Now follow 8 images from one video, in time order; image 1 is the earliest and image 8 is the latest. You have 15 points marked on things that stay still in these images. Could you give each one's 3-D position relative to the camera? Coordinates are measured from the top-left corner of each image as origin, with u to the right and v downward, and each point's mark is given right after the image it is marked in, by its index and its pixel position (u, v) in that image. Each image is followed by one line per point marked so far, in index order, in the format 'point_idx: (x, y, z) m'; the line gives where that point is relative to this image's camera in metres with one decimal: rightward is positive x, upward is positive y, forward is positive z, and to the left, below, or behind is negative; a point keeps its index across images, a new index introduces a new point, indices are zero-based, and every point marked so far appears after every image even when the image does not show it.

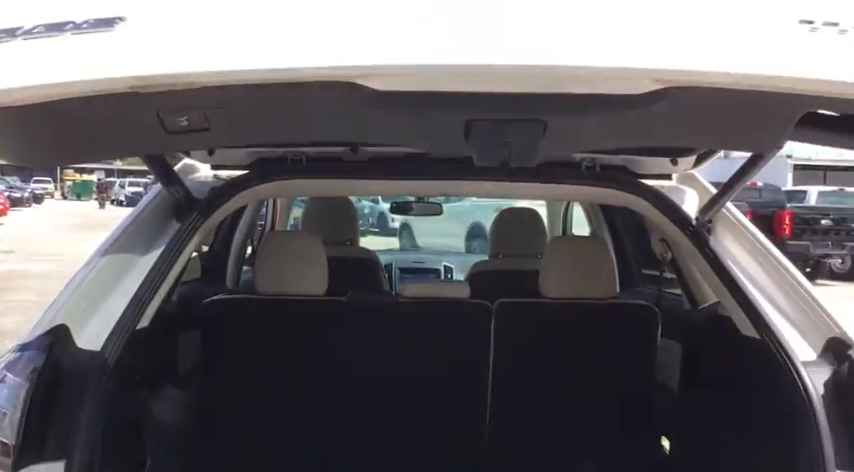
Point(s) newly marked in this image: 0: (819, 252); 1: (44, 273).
0: (+6.3, -0.2, +10.3) m
1: (-8.2, -0.8, +13.6) m
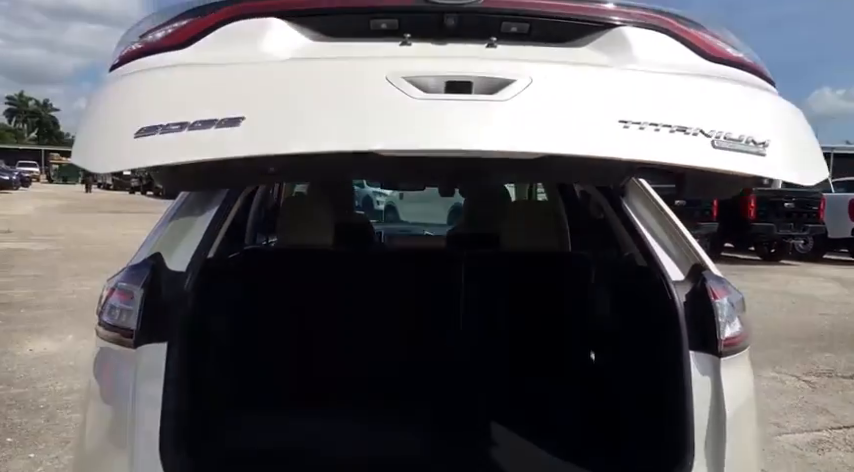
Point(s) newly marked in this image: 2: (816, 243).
0: (+6.1, 0.0, +10.9) m
1: (-8.5, -0.3, +13.9) m
2: (+7.3, -0.1, +11.9) m
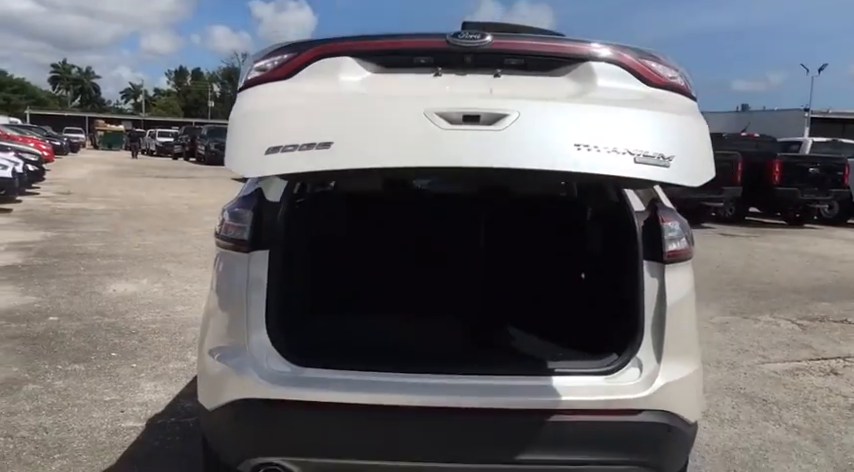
0: (+6.7, +0.7, +11.1) m
1: (-7.6, +0.6, +15.0) m
2: (+8.0, +0.5, +12.0) m
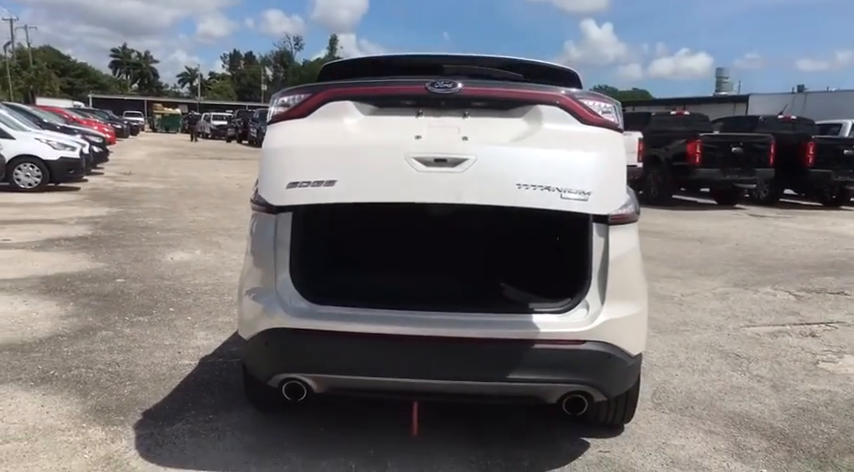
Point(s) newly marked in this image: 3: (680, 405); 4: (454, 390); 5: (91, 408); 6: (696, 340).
0: (+7.3, +1.0, +11.0) m
1: (-6.7, +1.2, +16.0) m
2: (+8.7, +0.9, +11.9) m
3: (+1.2, -0.8, +3.1) m
4: (+0.1, -0.6, +2.5) m
5: (-1.7, -0.9, +3.2) m
6: (+1.7, -0.7, +4.0) m
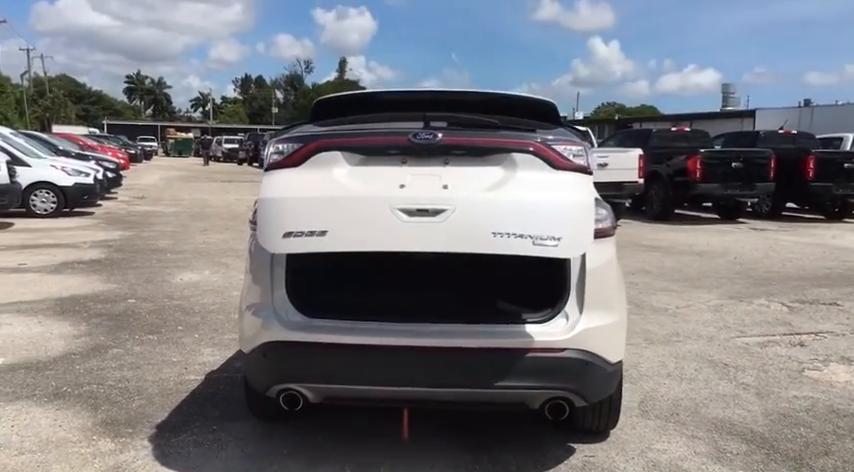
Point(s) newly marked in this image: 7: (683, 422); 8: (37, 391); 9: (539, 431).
0: (+7.4, +0.8, +11.1) m
1: (-6.5, +0.6, +16.3) m
2: (+8.8, +0.6, +11.9) m
3: (+1.2, -0.9, +3.2) m
4: (+0.1, -0.7, +2.7) m
5: (-1.7, -1.0, +3.3) m
6: (+1.7, -0.8, +4.1) m
7: (+1.3, -0.9, +3.1) m
8: (-2.3, -0.9, +3.7) m
9: (+0.5, -0.9, +3.1) m
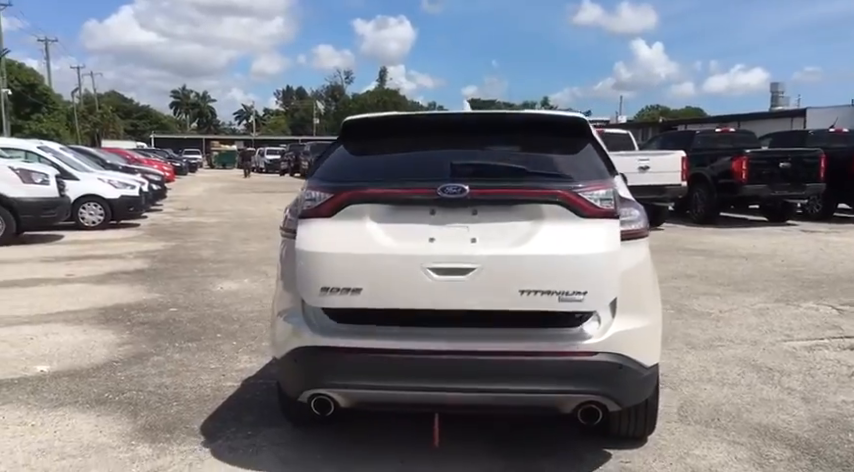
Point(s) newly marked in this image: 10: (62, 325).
0: (+8.0, +0.8, +10.6) m
1: (-5.5, +0.4, +16.6) m
2: (+9.4, +0.6, +11.3) m
3: (+1.4, -0.9, +3.1) m
4: (+0.2, -0.7, +2.6) m
5: (-1.6, -1.0, +3.4) m
6: (+1.9, -0.8, +4.0) m
7: (+1.4, -0.9, +3.0) m
8: (-2.1, -1.0, +3.8) m
9: (+0.7, -1.0, +3.0) m
10: (-3.3, -0.8, +5.6) m
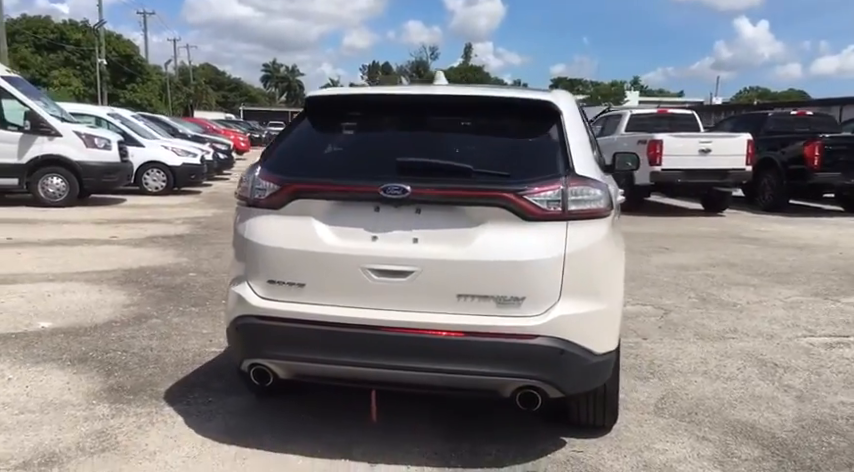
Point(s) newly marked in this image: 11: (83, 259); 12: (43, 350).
0: (+8.6, +0.8, +9.5) m
1: (-4.2, +1.2, +16.9) m
2: (+10.1, +0.7, +10.0) m
3: (+1.1, -0.8, +2.8) m
4: (-0.1, -0.6, +2.5) m
5: (-1.7, -0.8, +3.4) m
6: (+1.8, -0.7, +3.6) m
7: (+1.2, -0.8, +2.7) m
8: (-2.2, -0.7, +3.9) m
9: (+0.4, -0.9, +2.8) m
10: (-3.2, -0.4, +5.8) m
11: (-3.9, -0.3, +7.1) m
12: (-2.4, -0.7, +3.9) m
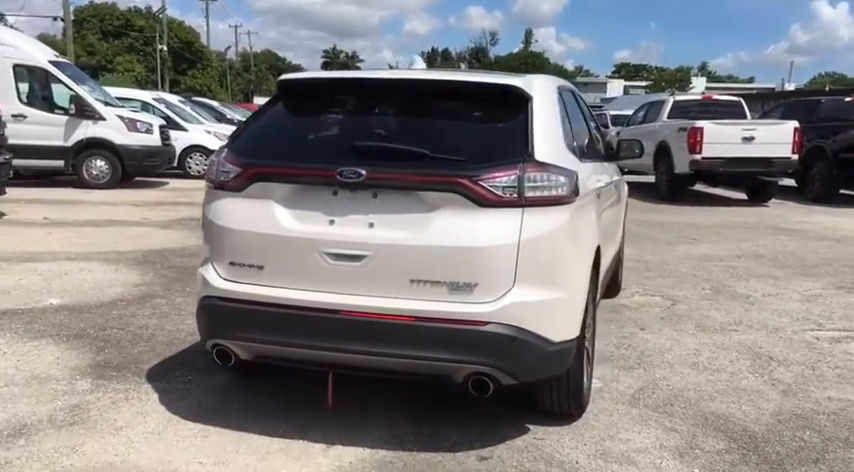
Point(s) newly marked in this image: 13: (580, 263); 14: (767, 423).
0: (+9.0, +0.9, +8.7) m
1: (-3.2, +1.6, +17.1) m
2: (+10.5, +0.7, +9.2) m
3: (+1.0, -0.8, +2.7) m
4: (-0.3, -0.5, +2.4) m
5: (-1.9, -0.7, +3.5) m
6: (+1.7, -0.6, +3.5) m
7: (+1.0, -0.8, +2.6) m
8: (-2.3, -0.6, +4.0) m
9: (+0.3, -0.8, +2.7) m
10: (-3.1, -0.3, +6.0) m
11: (-3.7, 0.0, +7.3) m
12: (-2.5, -0.6, +4.1) m
13: (+0.6, -0.1, +2.5) m
14: (+1.3, -0.8, +2.4) m
